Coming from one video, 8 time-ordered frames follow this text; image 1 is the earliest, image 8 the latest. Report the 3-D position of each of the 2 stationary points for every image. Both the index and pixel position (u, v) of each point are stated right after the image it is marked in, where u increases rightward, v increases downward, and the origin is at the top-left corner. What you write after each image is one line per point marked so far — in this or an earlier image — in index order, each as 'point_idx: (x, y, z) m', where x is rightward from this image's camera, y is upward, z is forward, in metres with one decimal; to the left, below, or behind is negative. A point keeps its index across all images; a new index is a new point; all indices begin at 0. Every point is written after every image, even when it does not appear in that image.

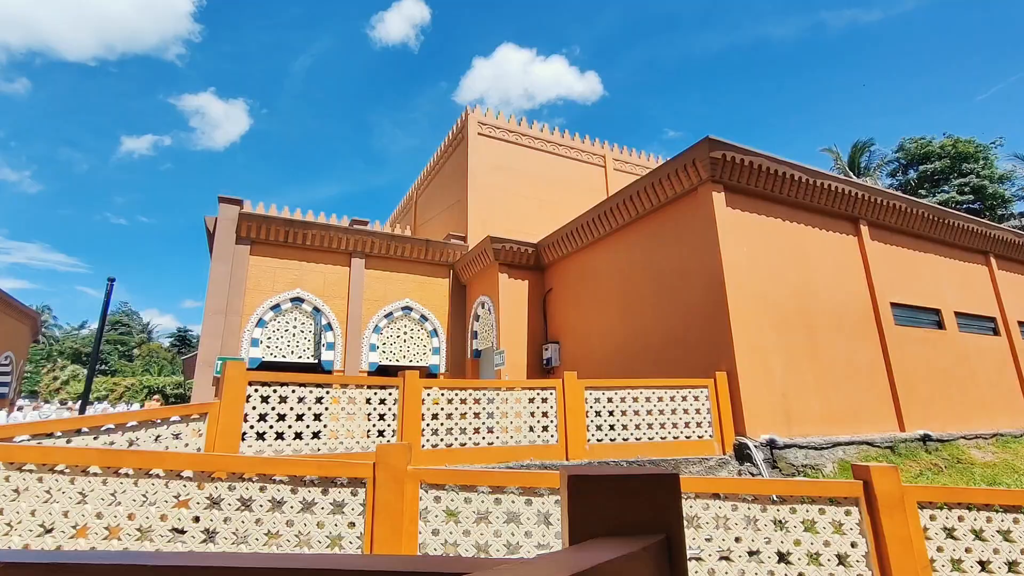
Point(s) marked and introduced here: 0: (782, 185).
0: (+3.4, +1.3, +6.2) m
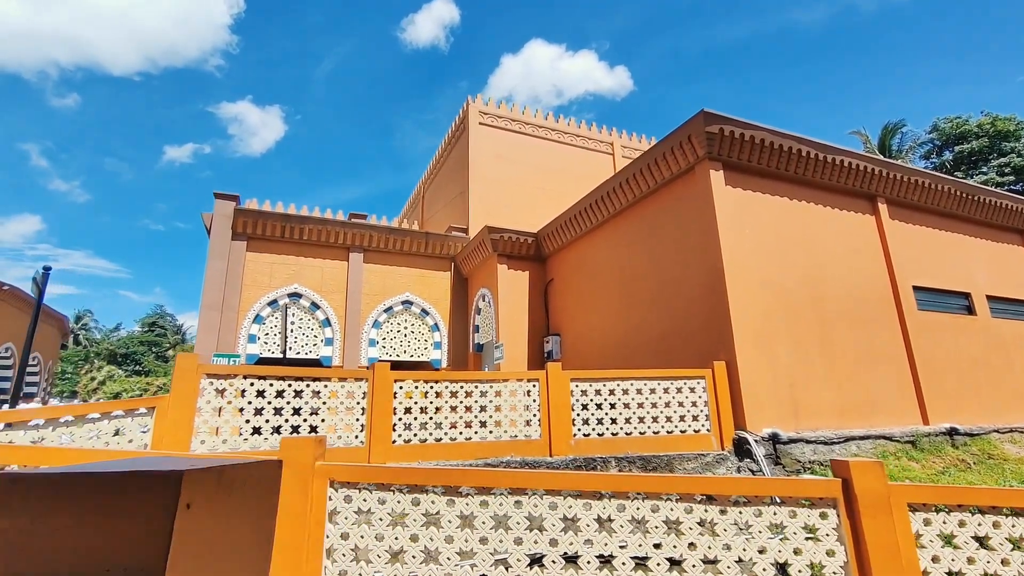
0: (+3.3, +1.5, +5.7) m
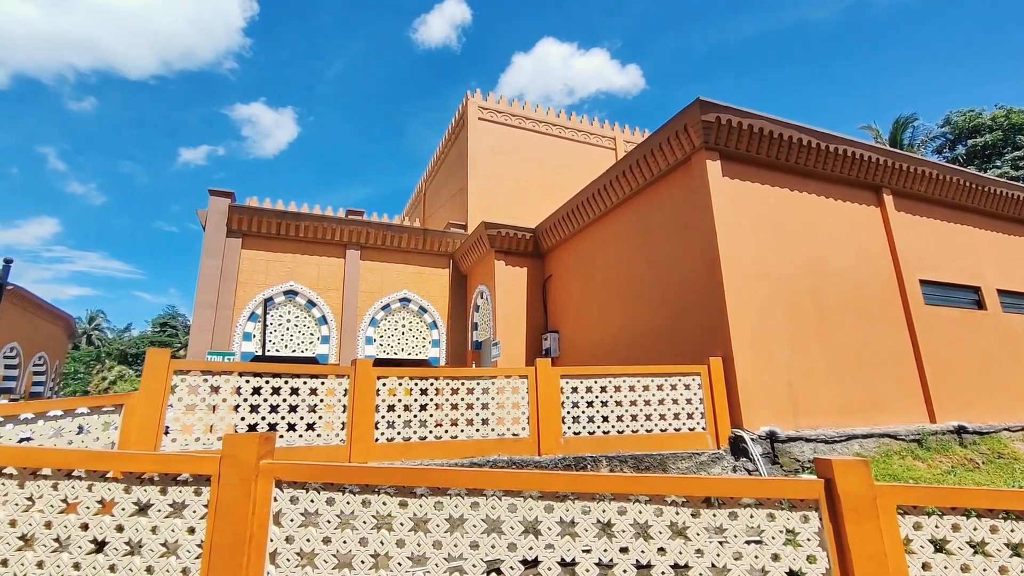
0: (+3.2, +1.6, +5.5) m
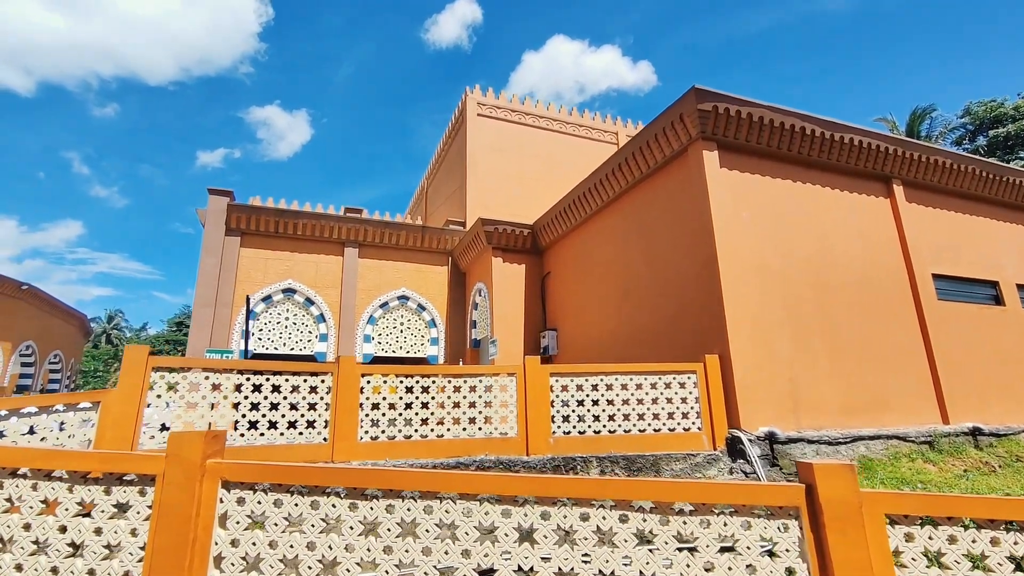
0: (+3.1, +1.6, +5.3) m
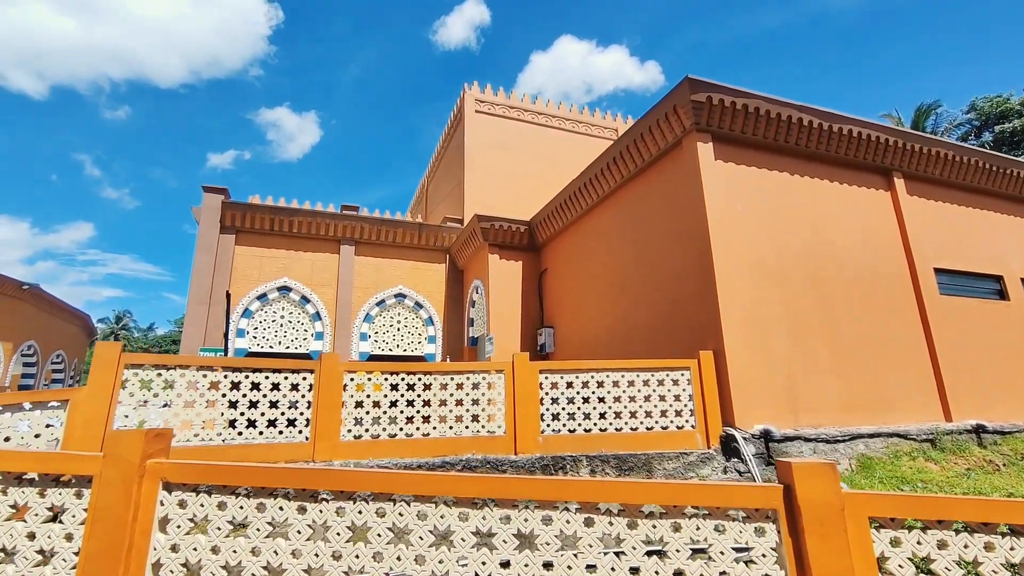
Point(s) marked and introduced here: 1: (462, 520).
0: (+3.0, +1.7, +5.2) m
1: (-0.2, -0.8, +1.6) m
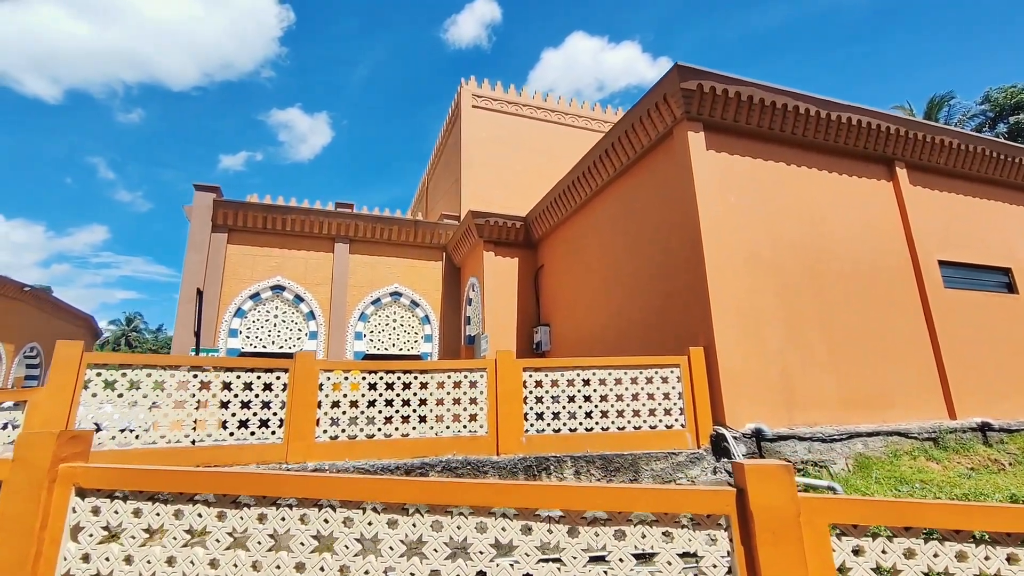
0: (+2.8, +1.7, +5.0) m
1: (-0.4, -0.7, +1.5) m
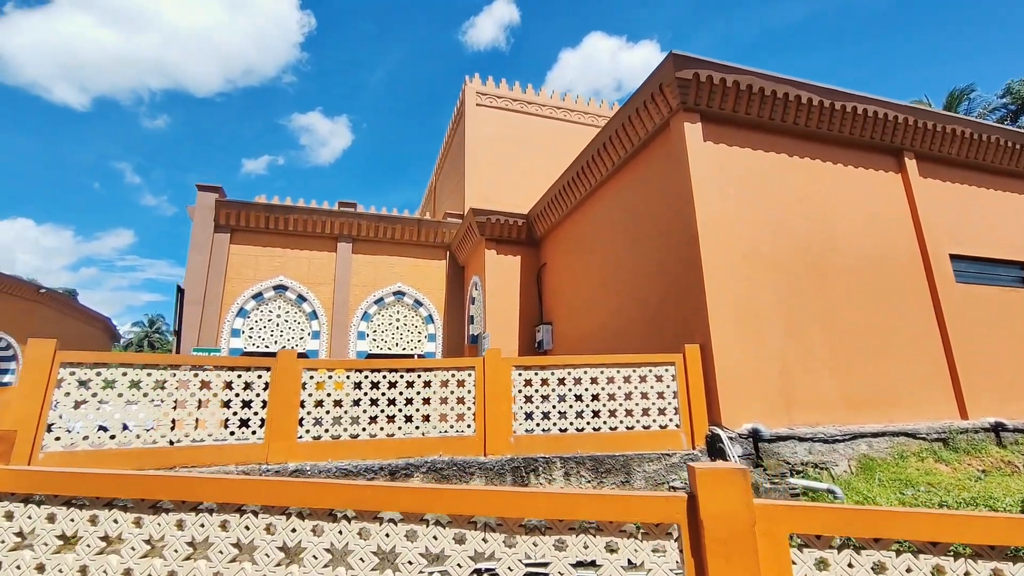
0: (+2.7, +1.8, +4.9) m
1: (-0.5, -0.7, +1.4) m
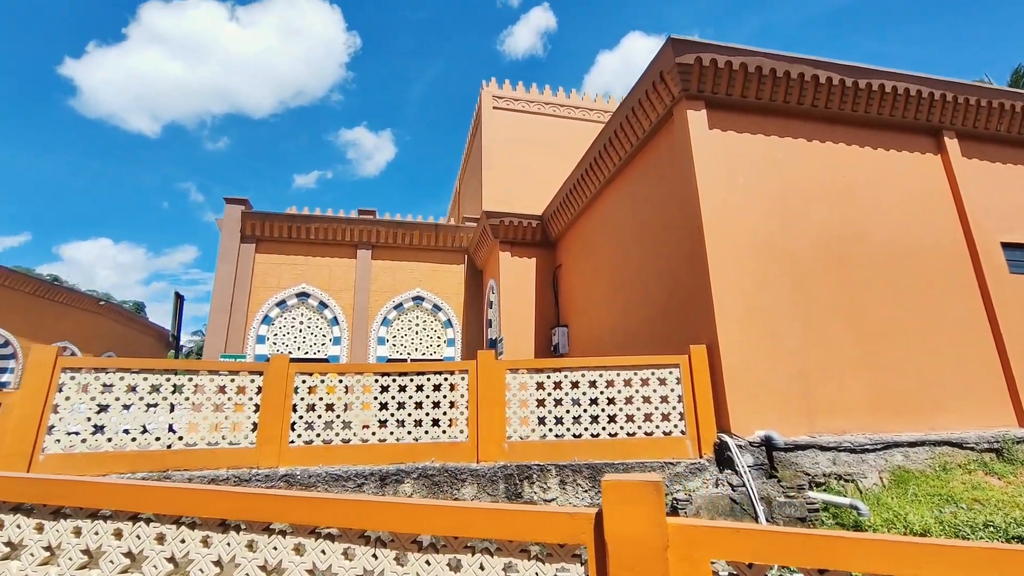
0: (+2.7, +1.8, +4.5) m
1: (-0.8, -0.7, +1.3) m
